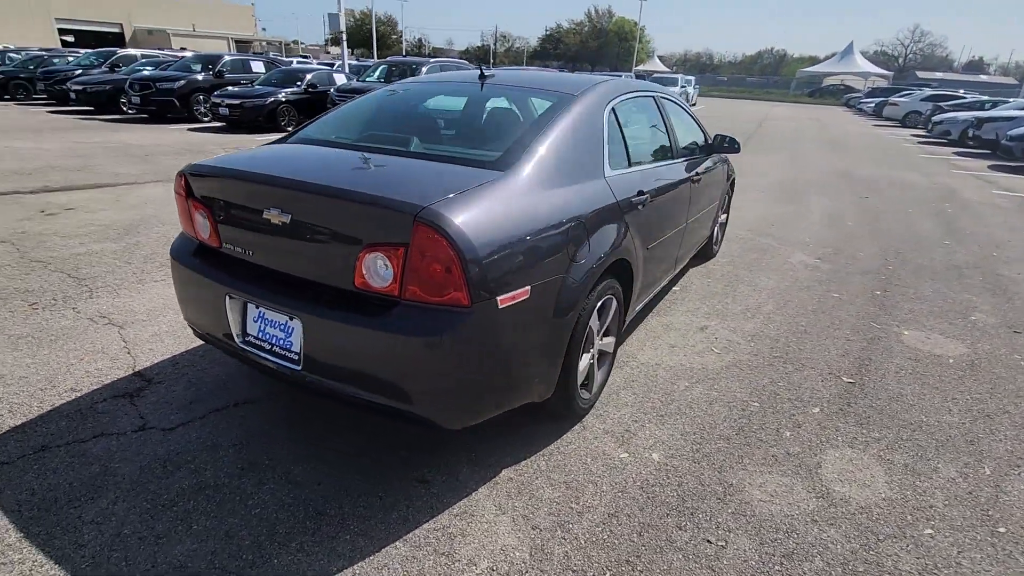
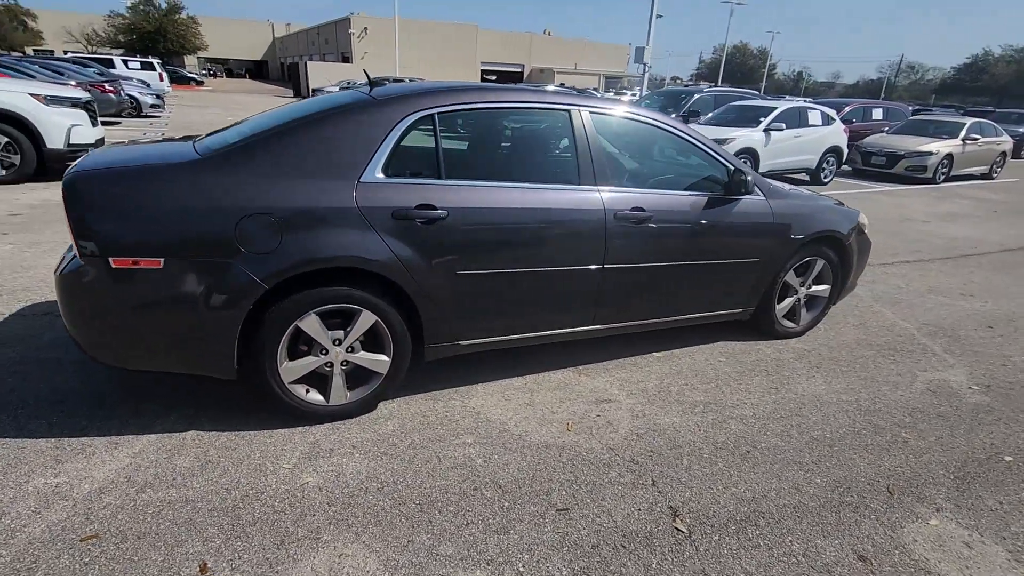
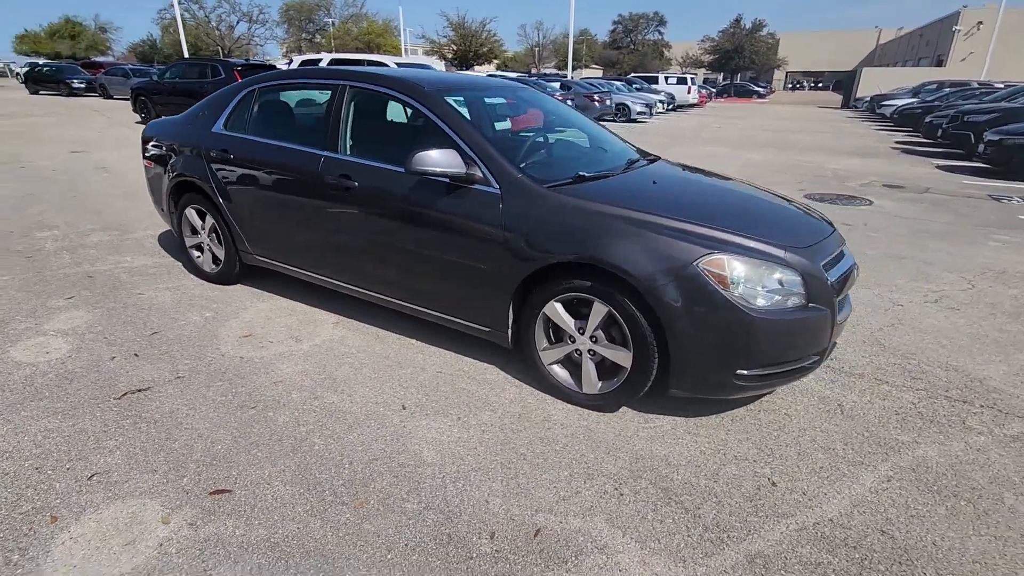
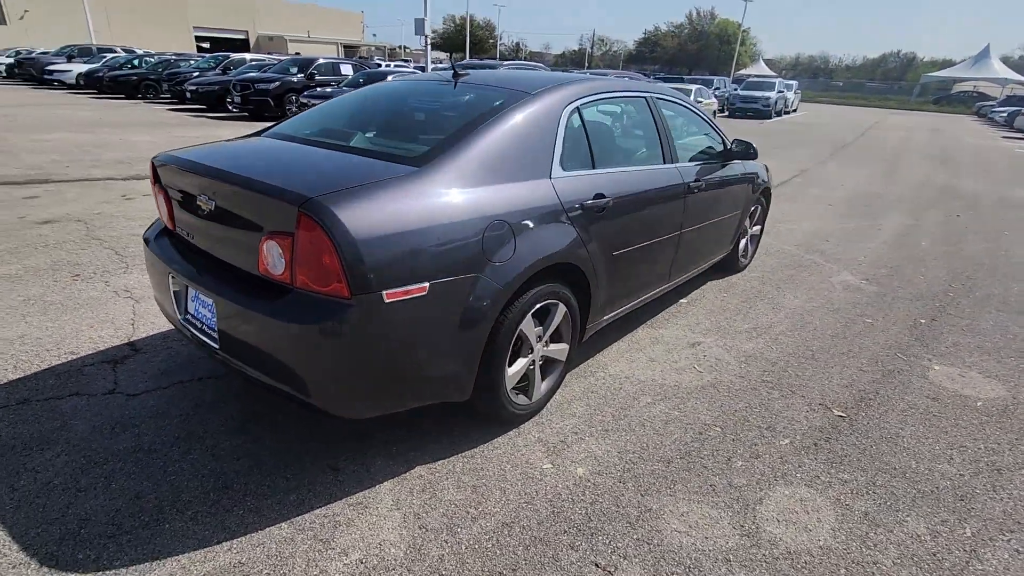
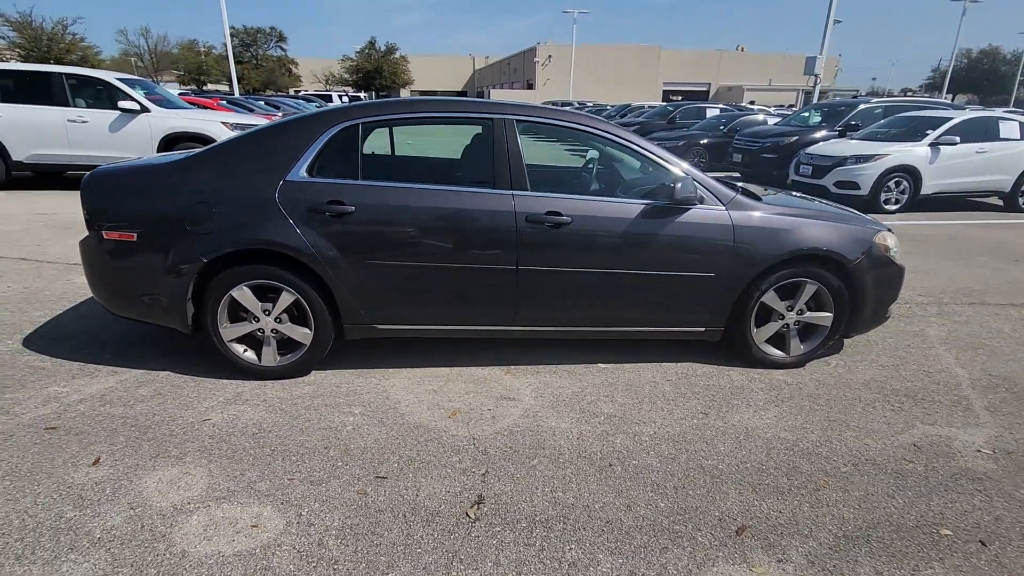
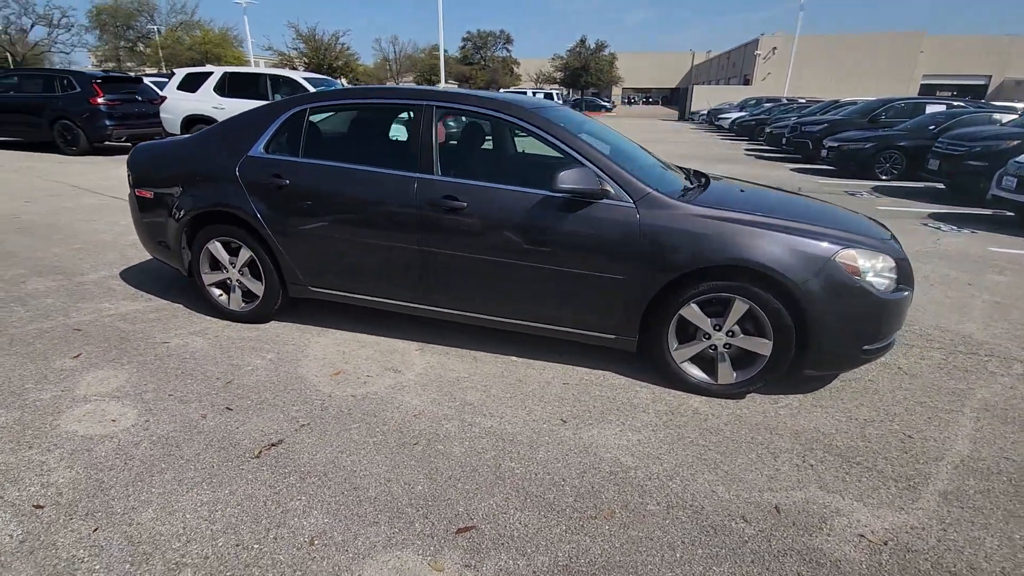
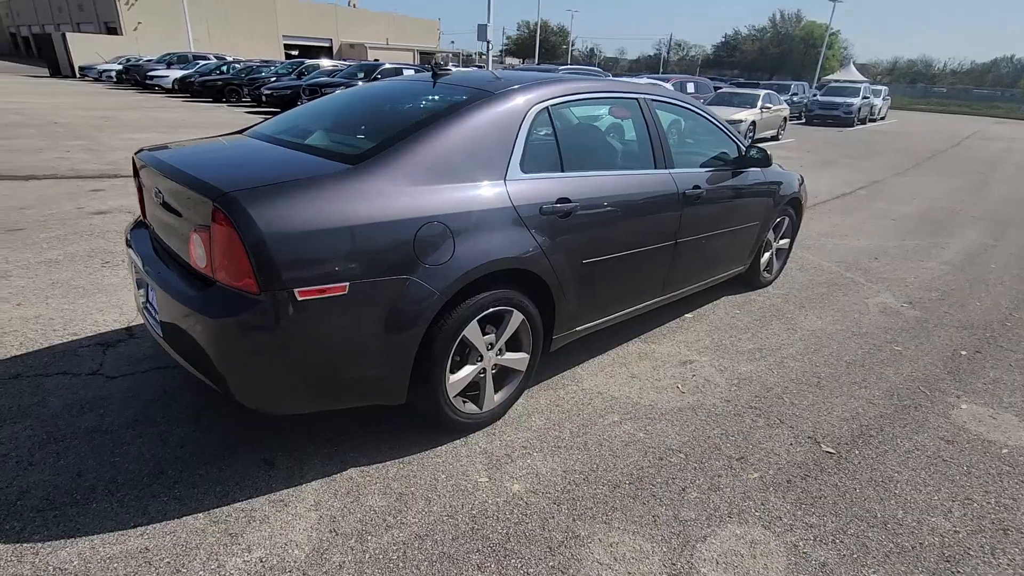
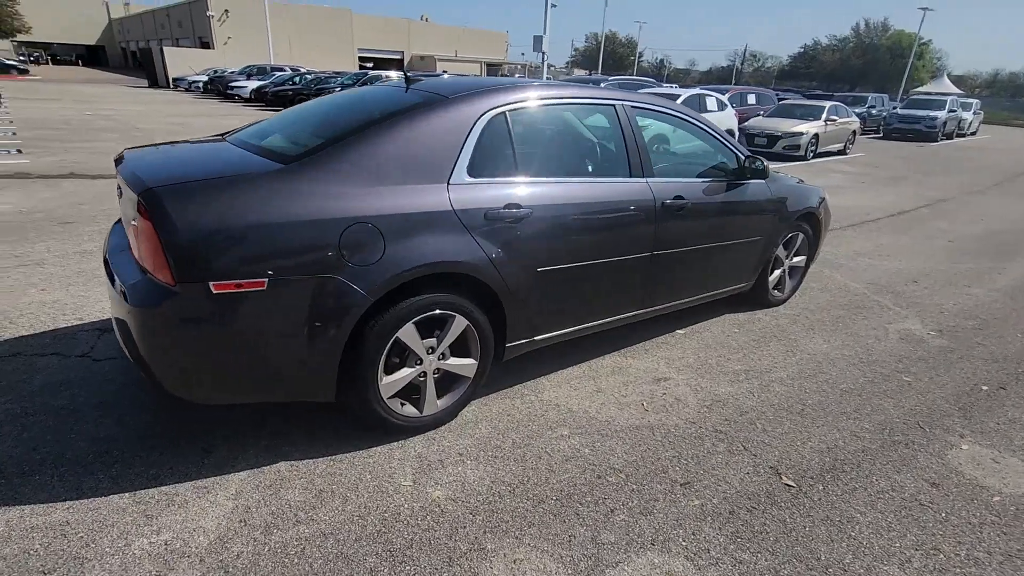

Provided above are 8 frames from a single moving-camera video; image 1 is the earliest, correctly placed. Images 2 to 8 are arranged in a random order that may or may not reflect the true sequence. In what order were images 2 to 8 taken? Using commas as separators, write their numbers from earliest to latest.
4, 7, 8, 2, 5, 6, 3
